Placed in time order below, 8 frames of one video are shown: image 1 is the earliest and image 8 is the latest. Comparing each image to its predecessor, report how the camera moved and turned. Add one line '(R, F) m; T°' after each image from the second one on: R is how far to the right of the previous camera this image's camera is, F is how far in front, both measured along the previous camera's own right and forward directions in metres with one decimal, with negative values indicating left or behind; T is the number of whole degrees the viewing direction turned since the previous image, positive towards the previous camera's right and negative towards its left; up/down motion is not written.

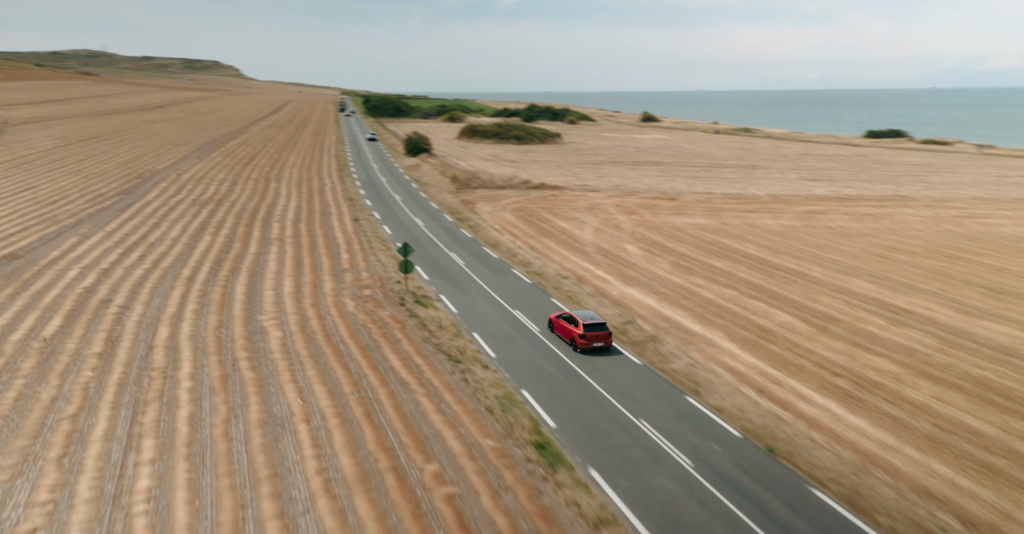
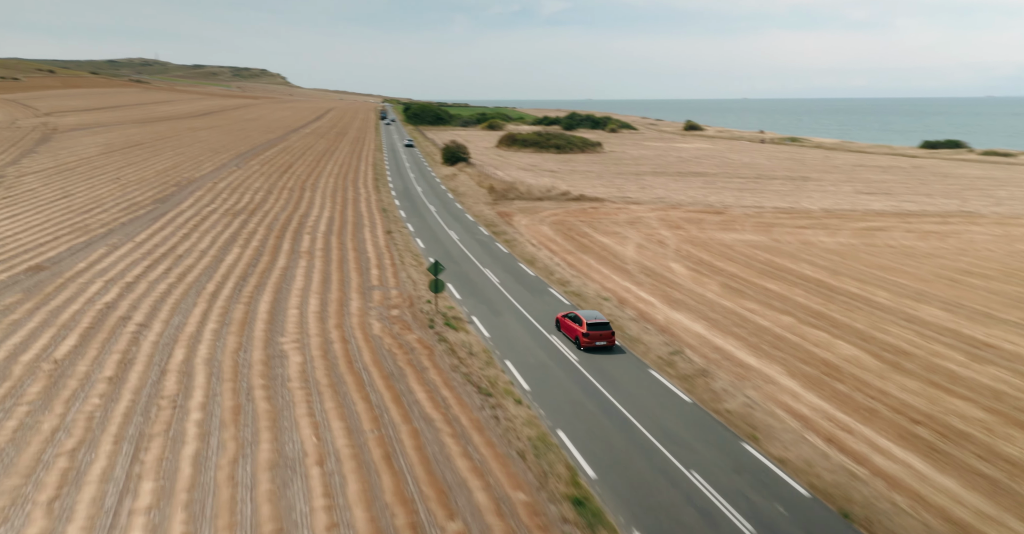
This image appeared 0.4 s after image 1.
(0.0, +2.0) m; -3°
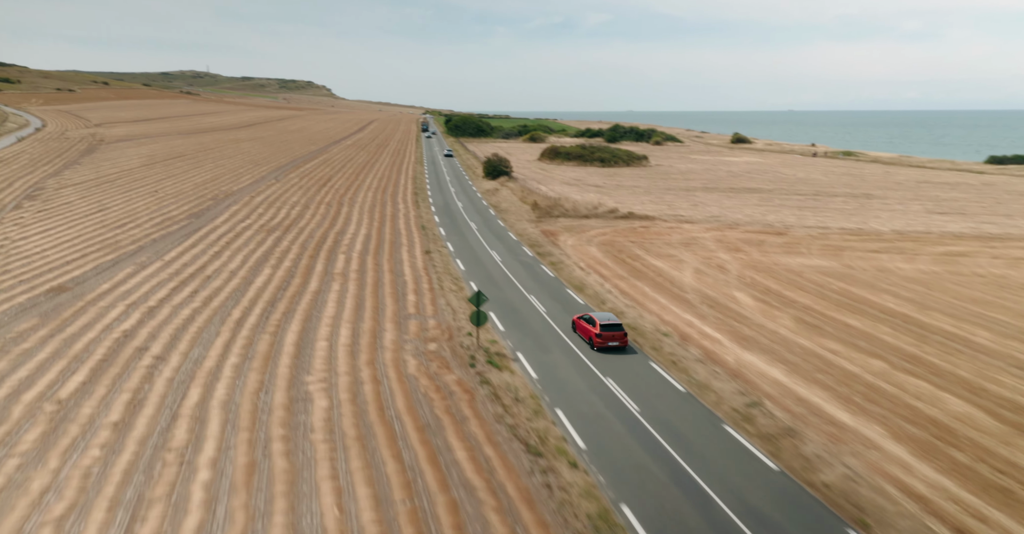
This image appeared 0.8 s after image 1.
(-0.5, +2.8) m; -3°
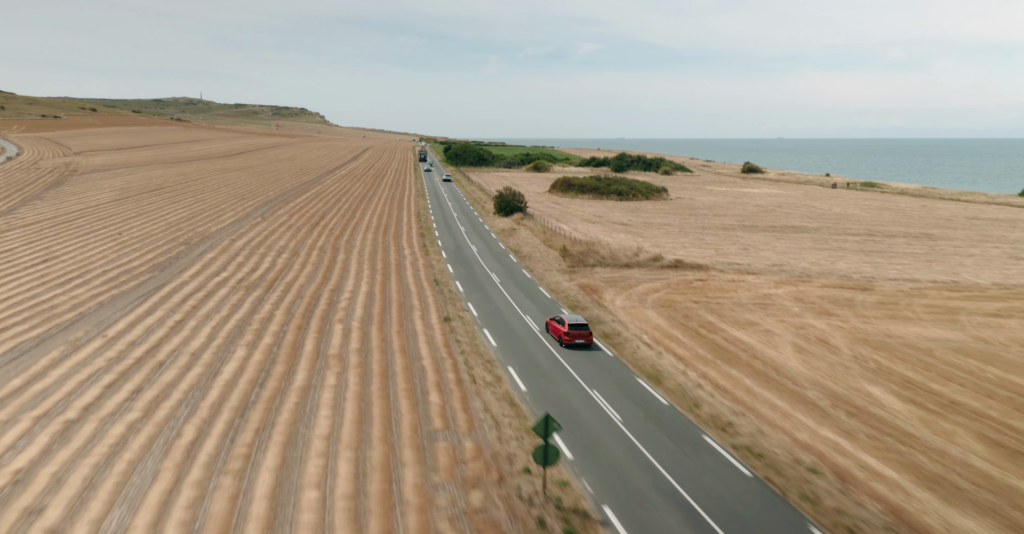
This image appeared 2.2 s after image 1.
(-2.3, +8.5) m; +1°
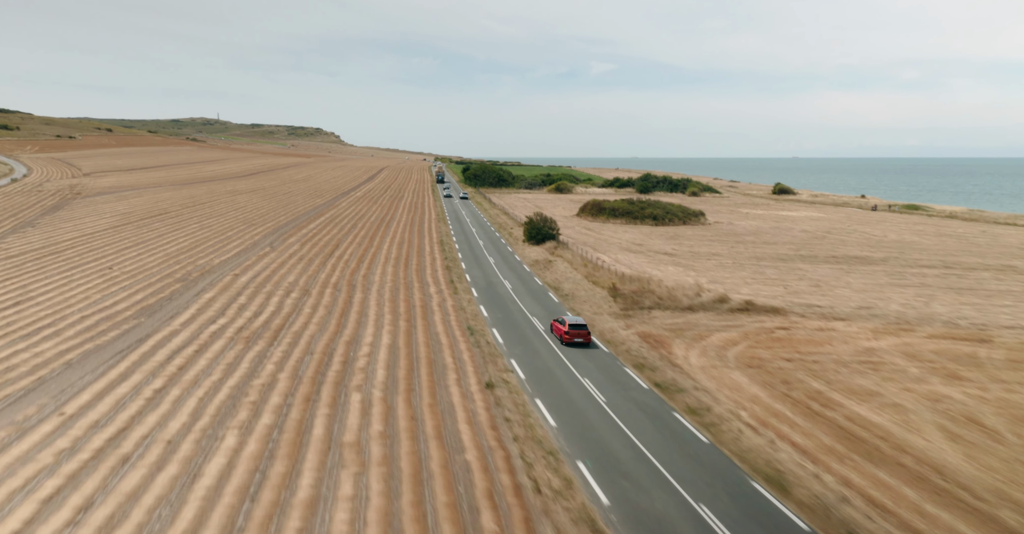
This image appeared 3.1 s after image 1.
(-1.7, +6.3) m; -1°
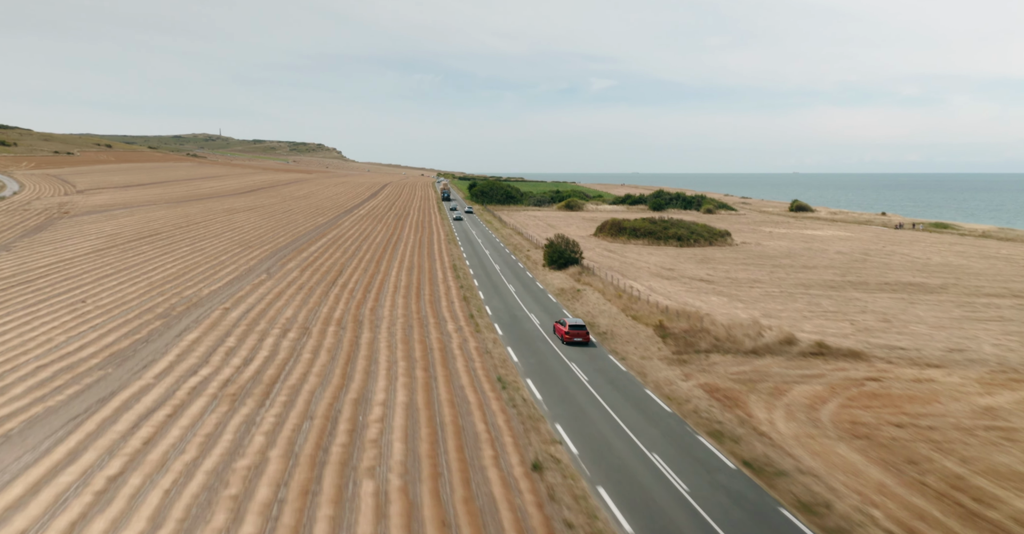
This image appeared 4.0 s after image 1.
(-1.6, +5.6) m; 0°
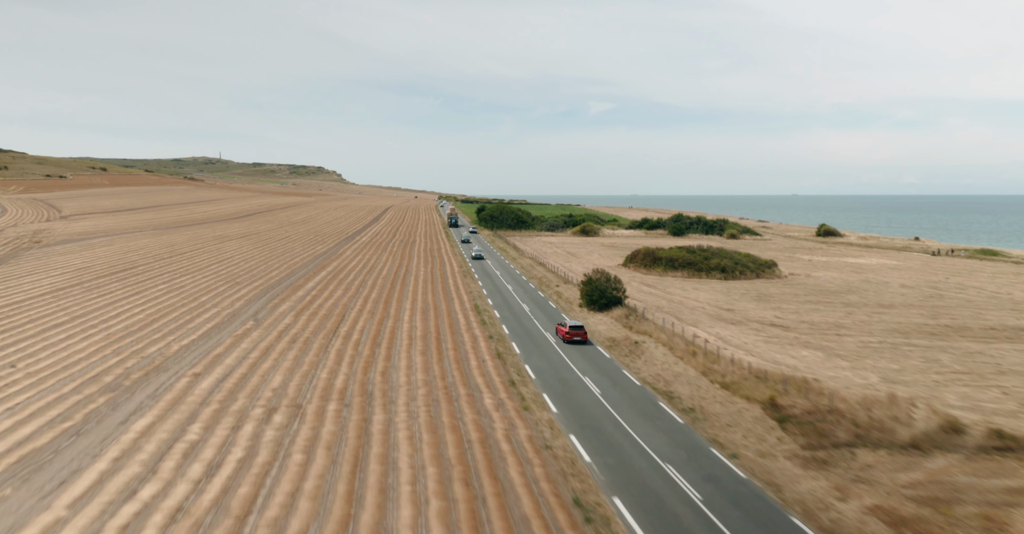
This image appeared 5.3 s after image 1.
(-2.4, +9.1) m; 0°
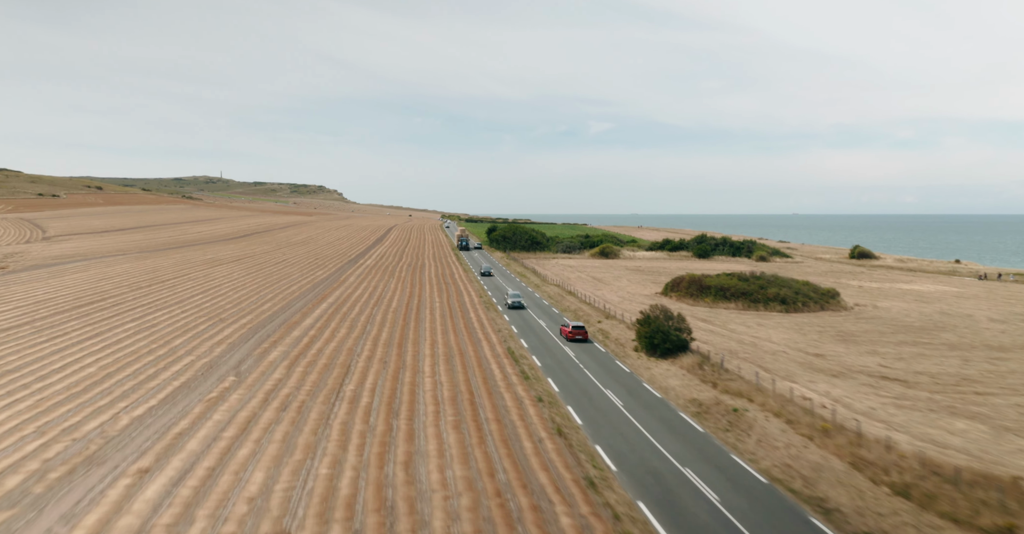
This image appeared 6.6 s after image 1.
(-2.5, +9.4) m; 0°
